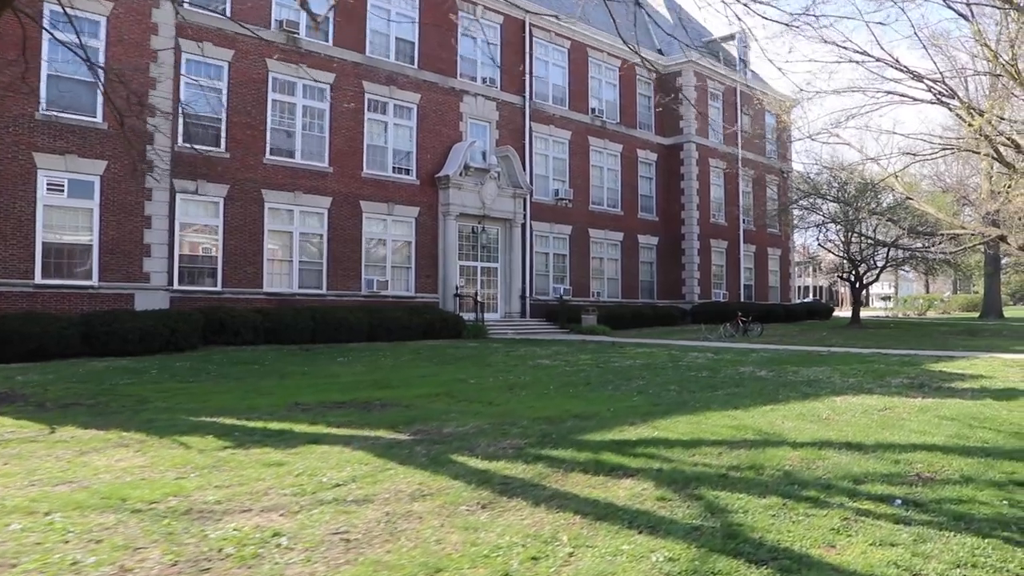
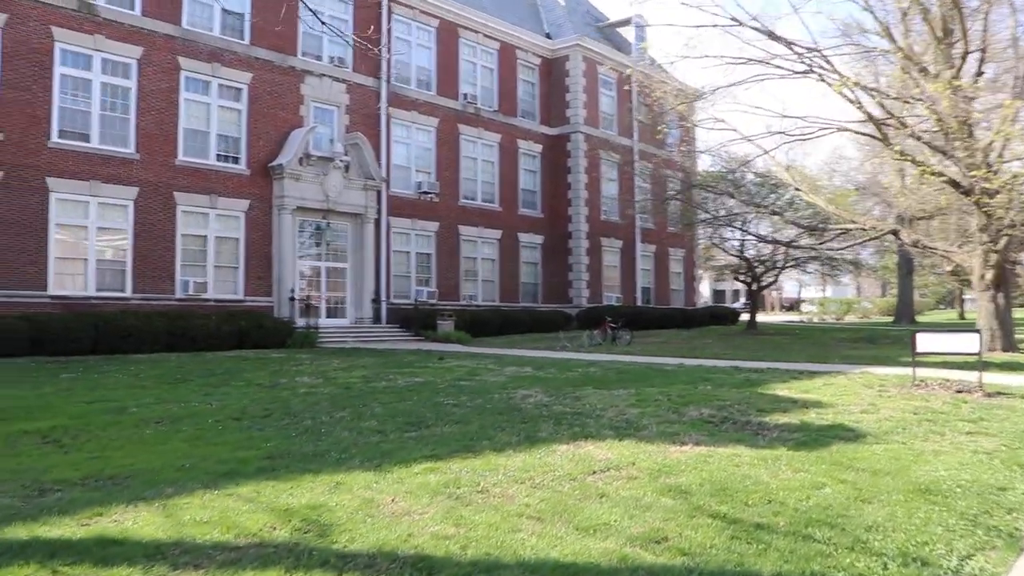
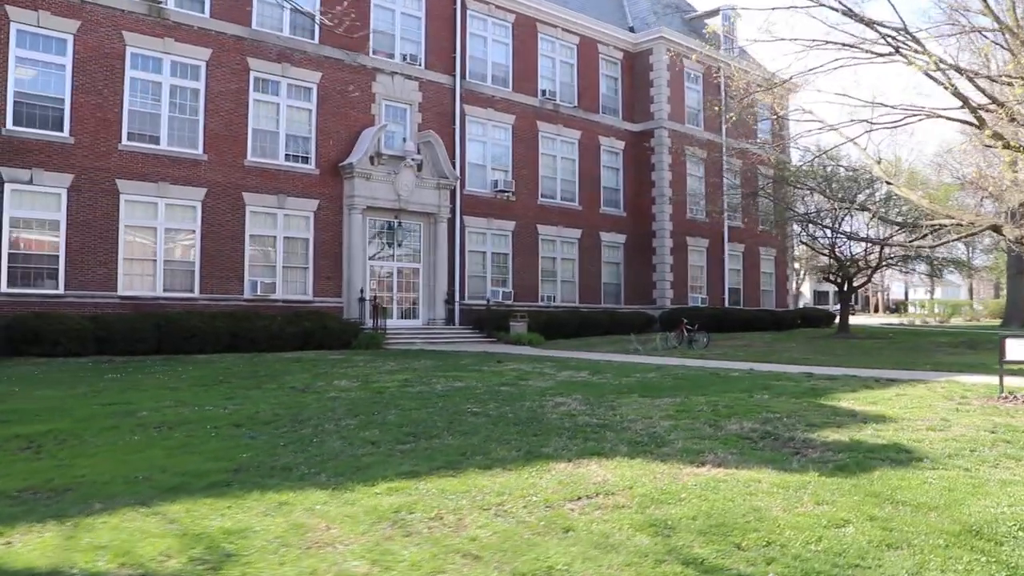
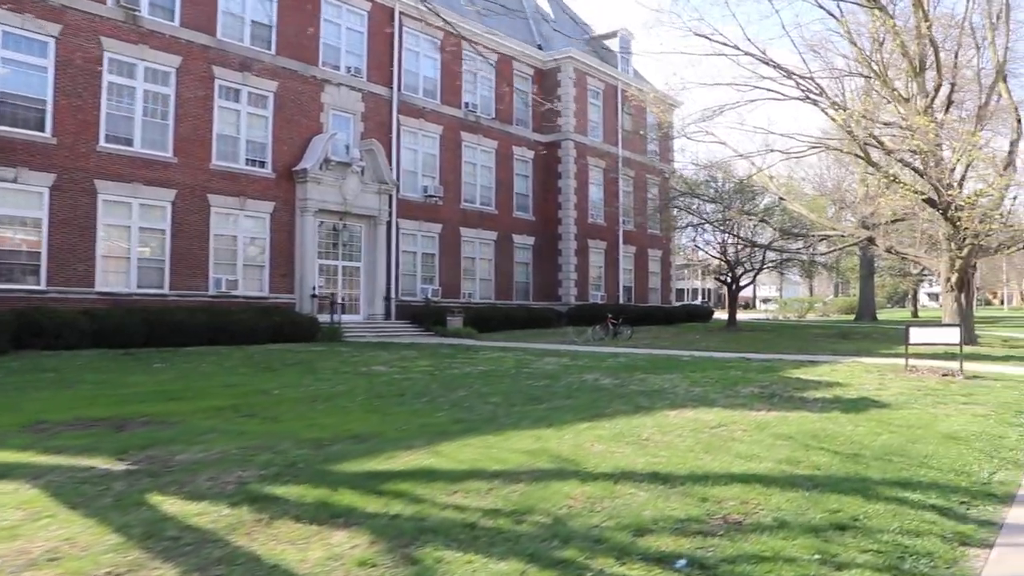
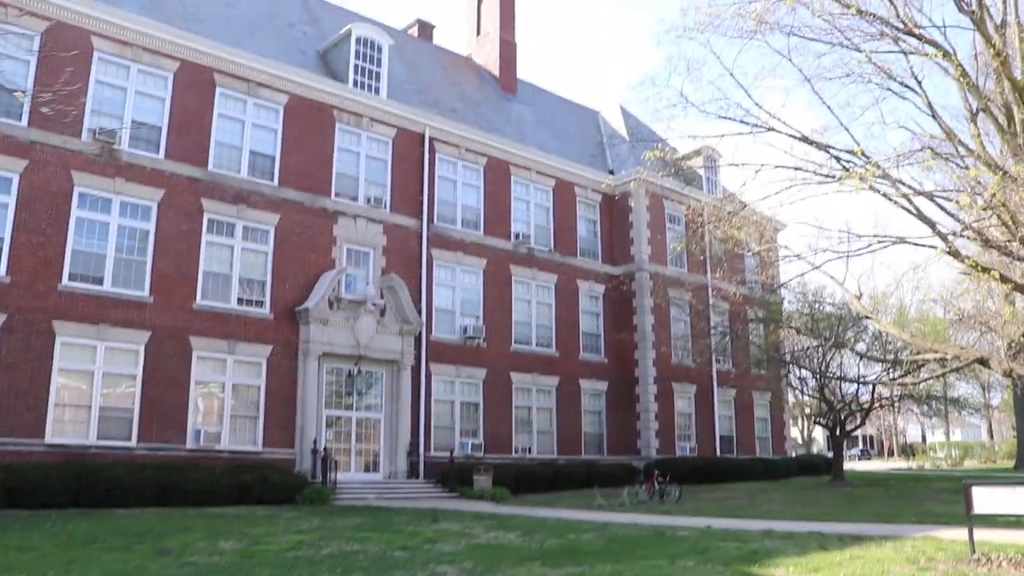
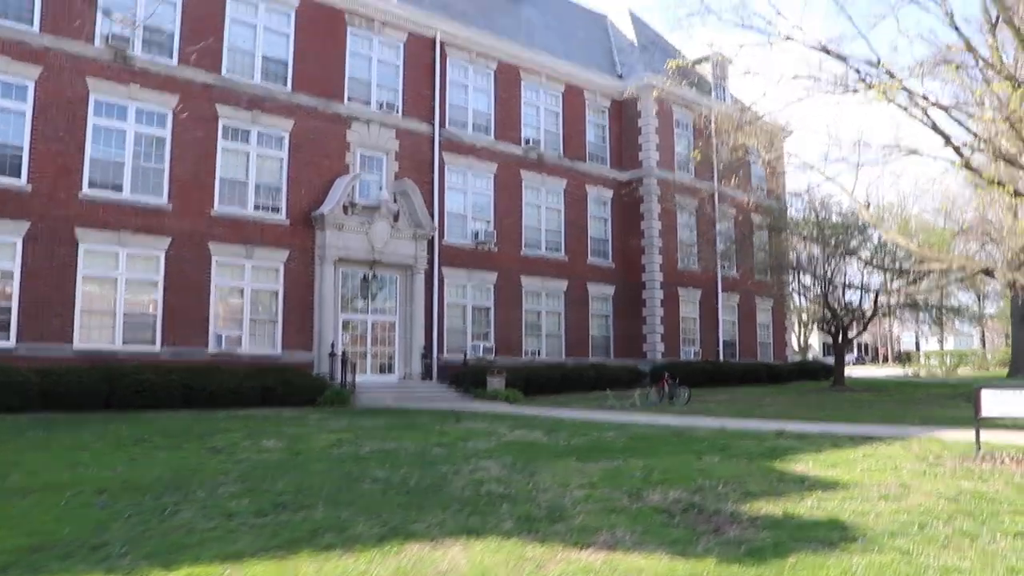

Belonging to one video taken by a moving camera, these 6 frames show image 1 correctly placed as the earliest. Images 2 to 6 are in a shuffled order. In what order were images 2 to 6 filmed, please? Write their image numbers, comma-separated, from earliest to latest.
4, 2, 3, 6, 5
